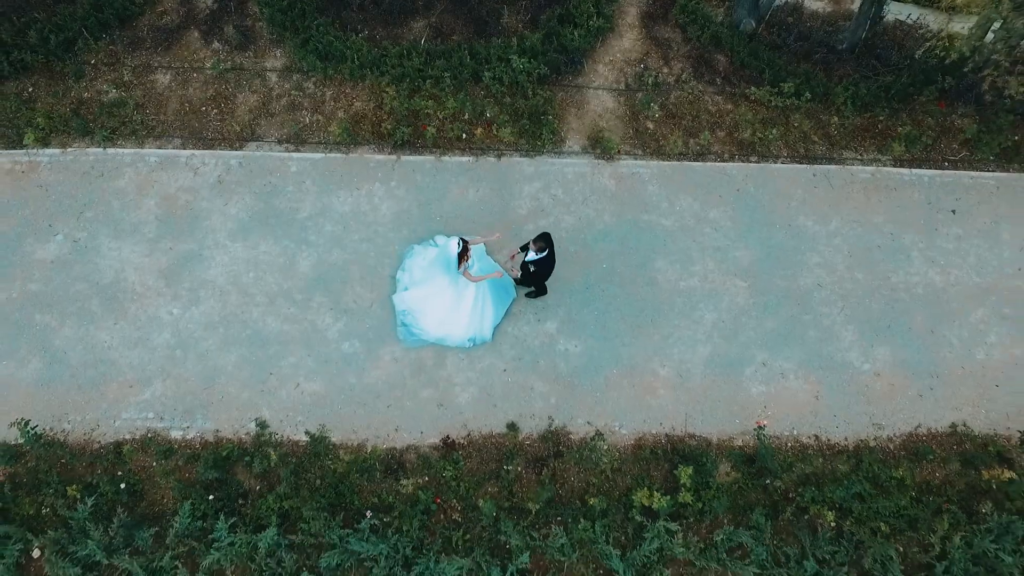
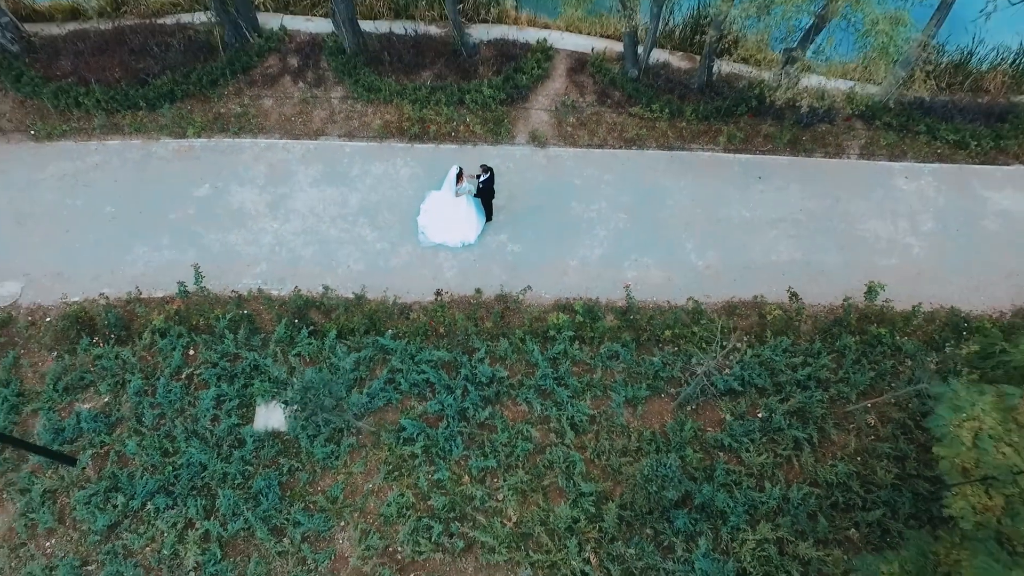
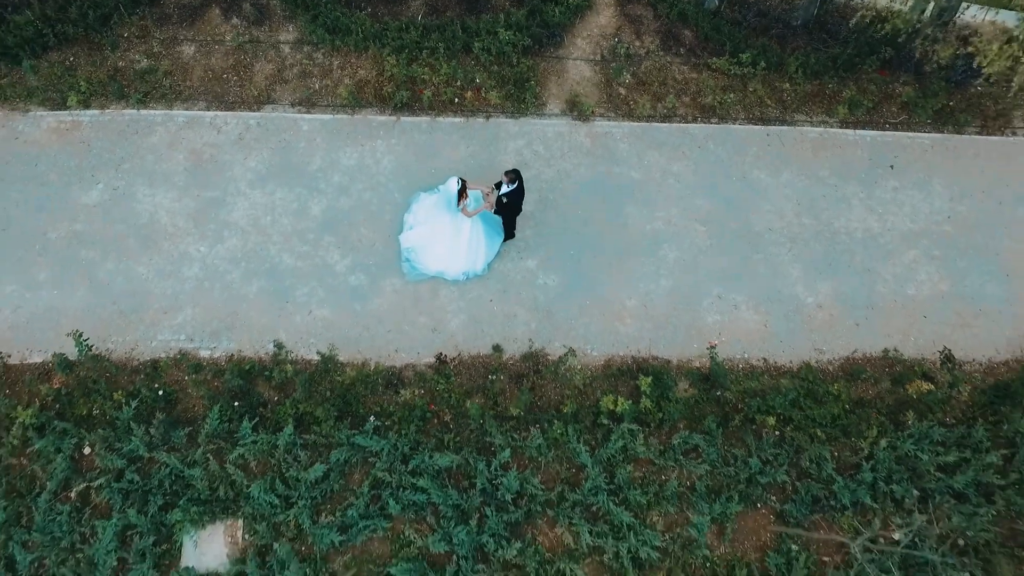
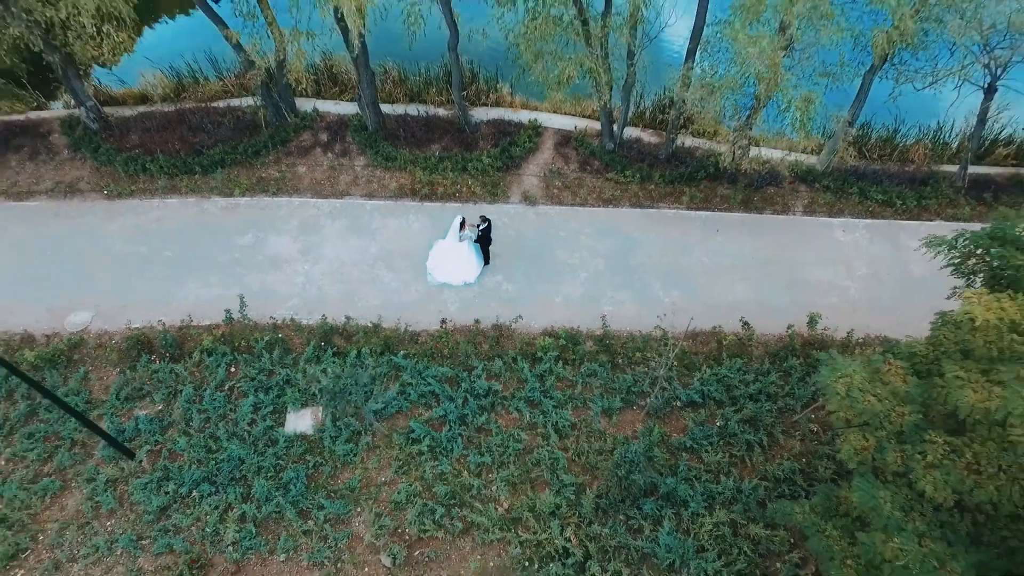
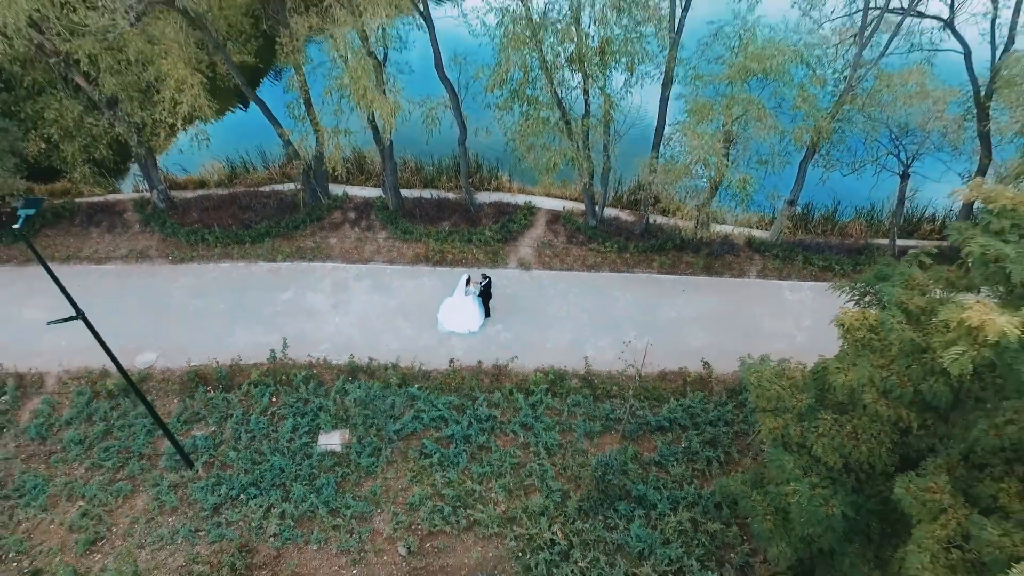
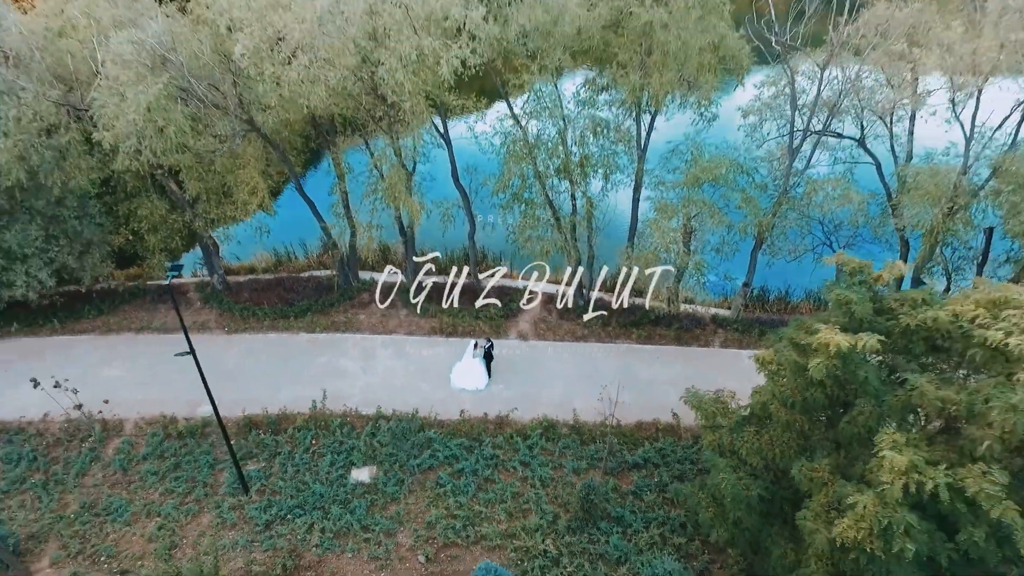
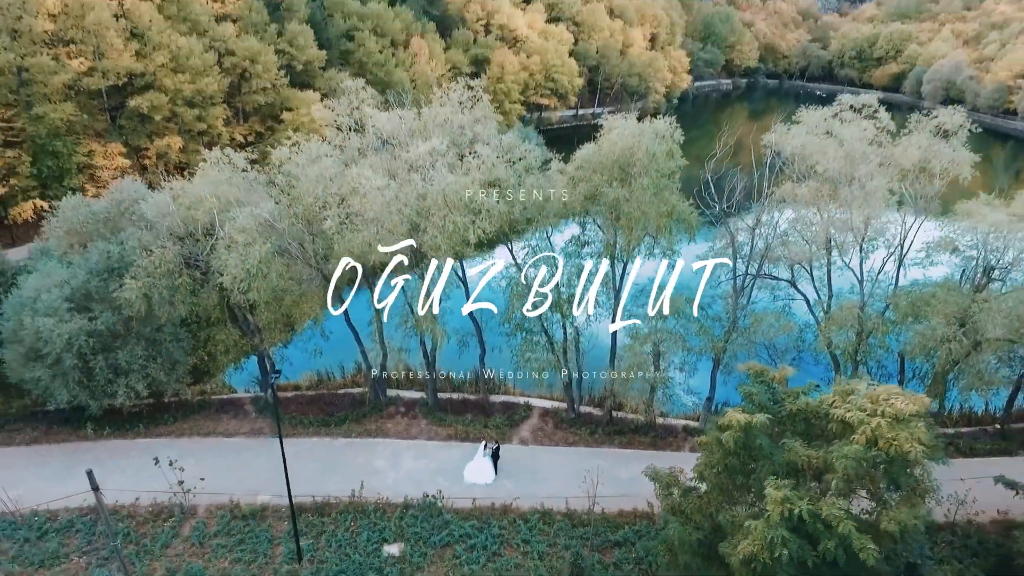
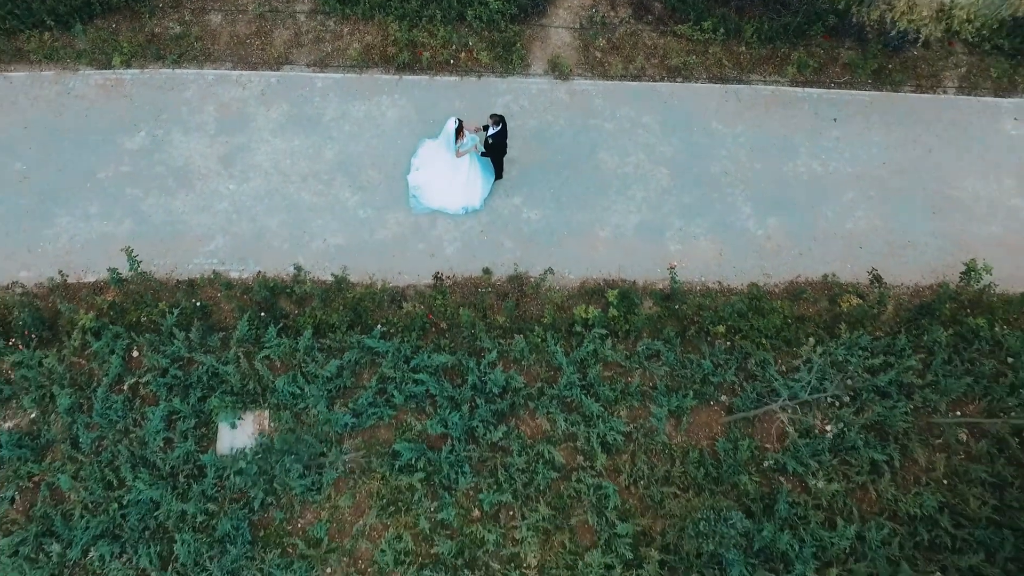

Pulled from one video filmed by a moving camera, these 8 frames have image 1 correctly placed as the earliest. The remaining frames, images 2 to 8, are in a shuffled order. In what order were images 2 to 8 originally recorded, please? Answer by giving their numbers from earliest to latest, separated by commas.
3, 8, 2, 4, 5, 6, 7
